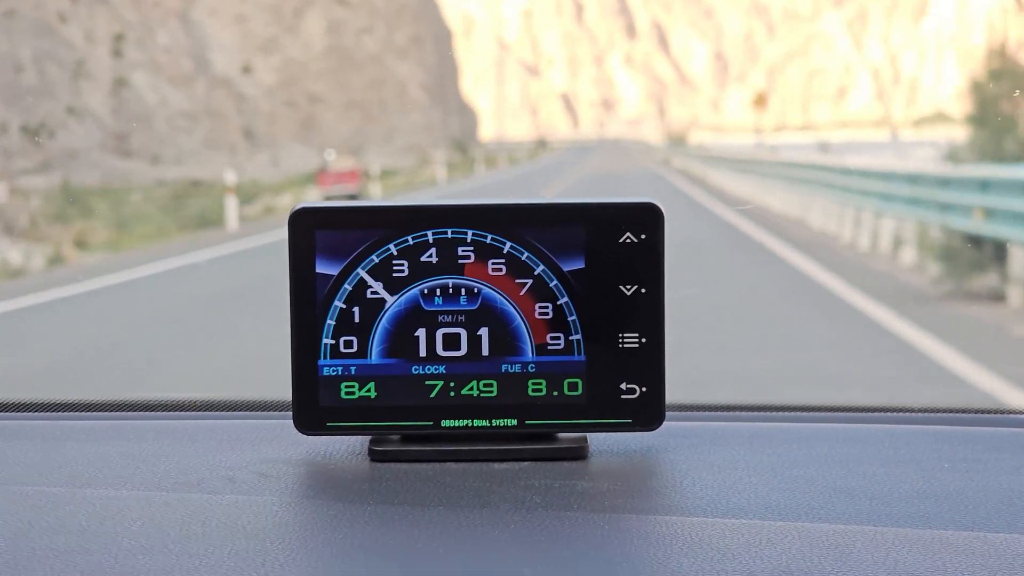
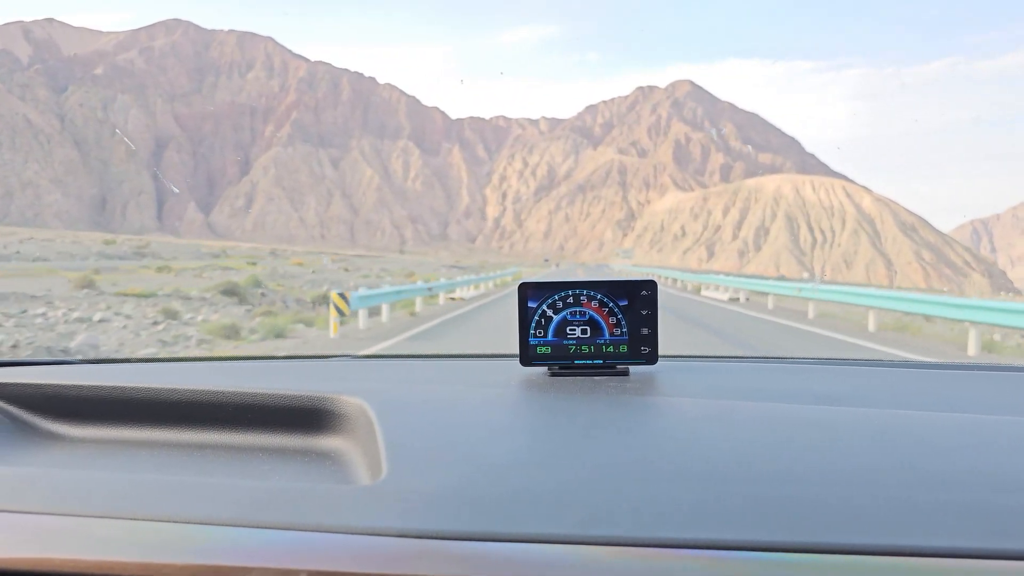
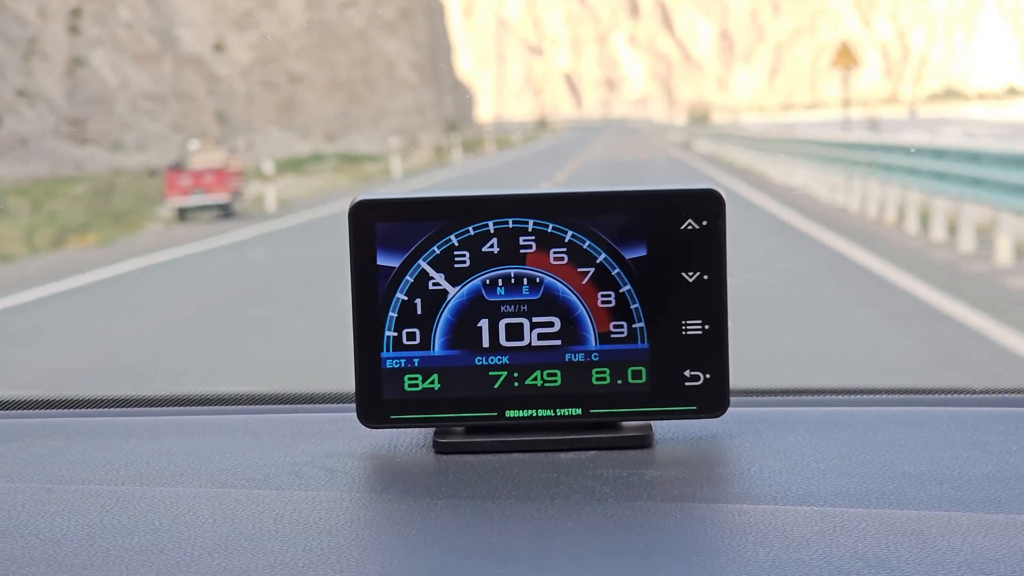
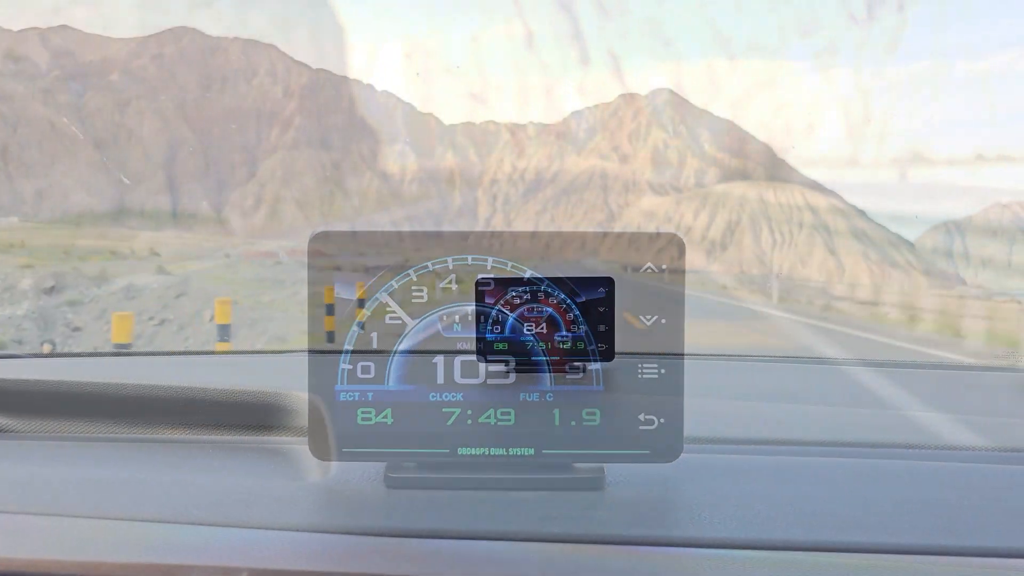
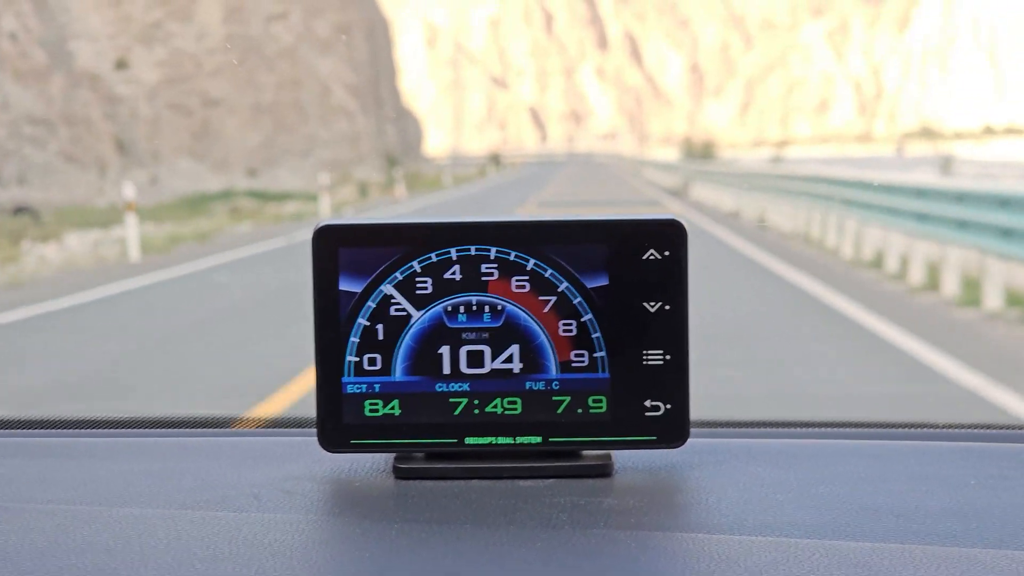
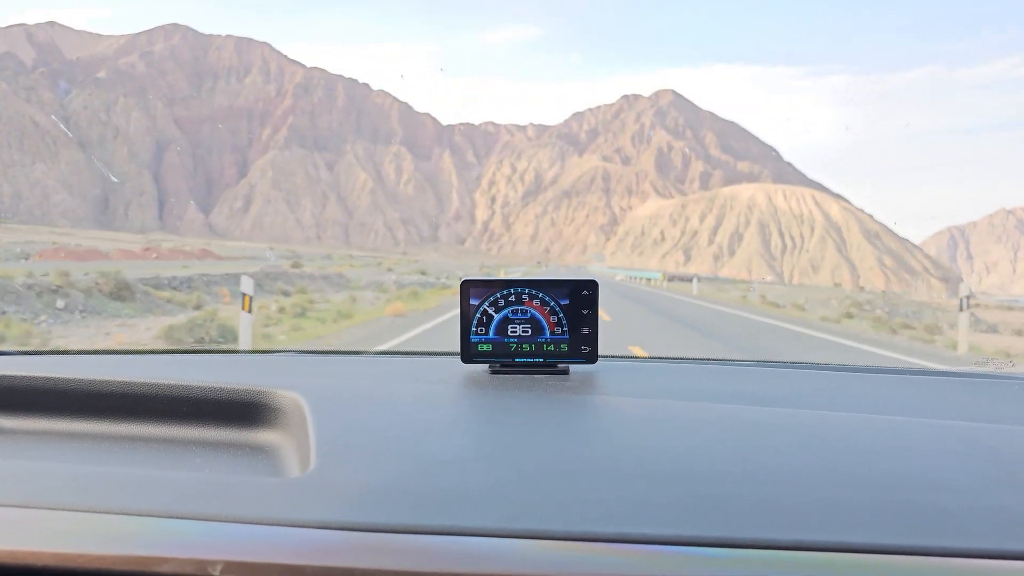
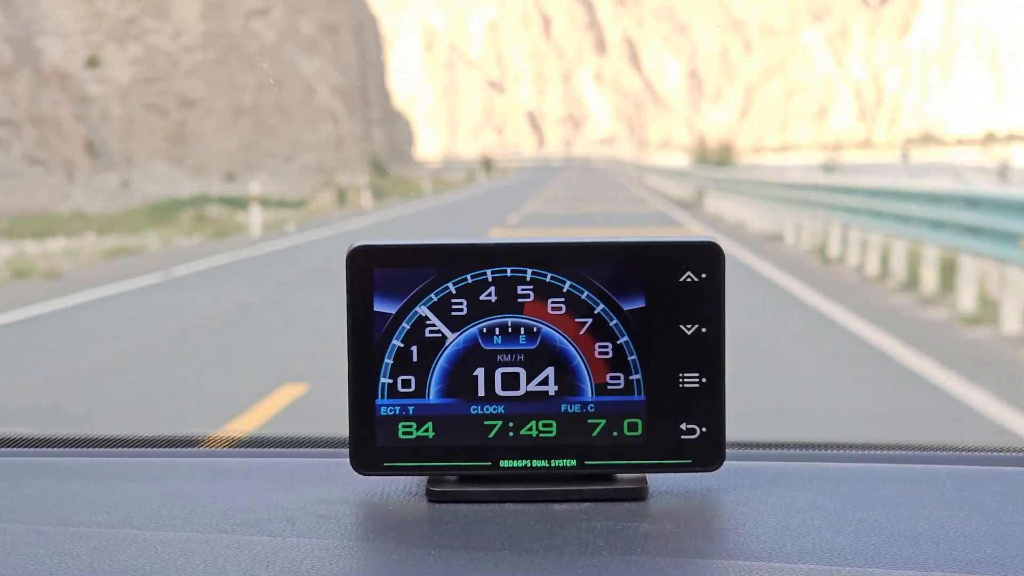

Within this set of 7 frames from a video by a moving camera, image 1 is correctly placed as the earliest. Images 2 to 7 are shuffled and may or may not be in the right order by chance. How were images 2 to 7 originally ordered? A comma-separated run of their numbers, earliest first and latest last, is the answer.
3, 5, 7, 4, 6, 2
